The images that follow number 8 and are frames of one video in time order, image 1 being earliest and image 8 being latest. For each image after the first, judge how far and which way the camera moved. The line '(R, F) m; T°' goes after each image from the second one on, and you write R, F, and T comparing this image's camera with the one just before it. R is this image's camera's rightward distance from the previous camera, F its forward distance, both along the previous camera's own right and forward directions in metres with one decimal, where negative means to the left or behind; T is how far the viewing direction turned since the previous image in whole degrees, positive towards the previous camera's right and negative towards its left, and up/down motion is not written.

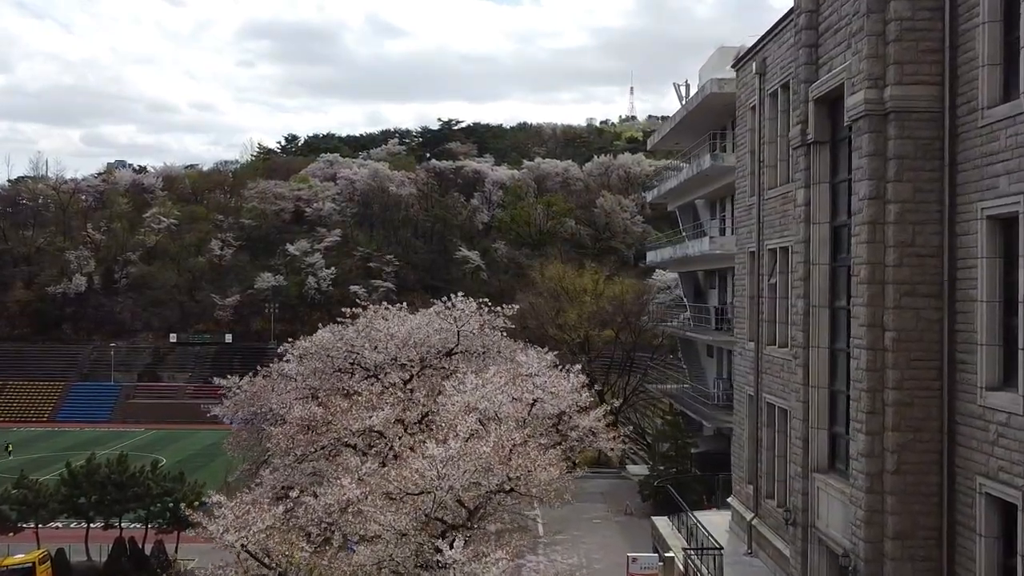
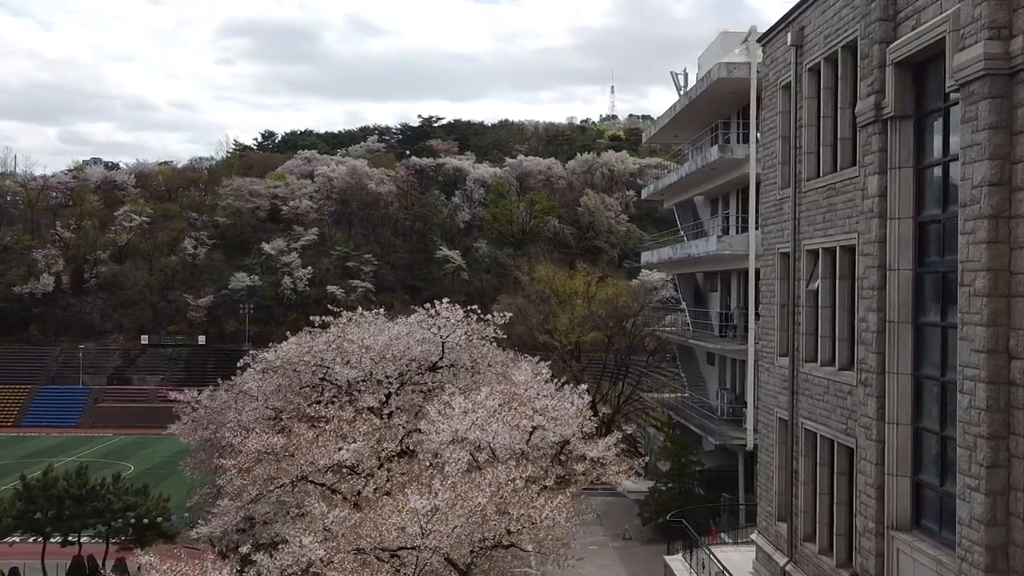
(-0.2, +2.1) m; +1°
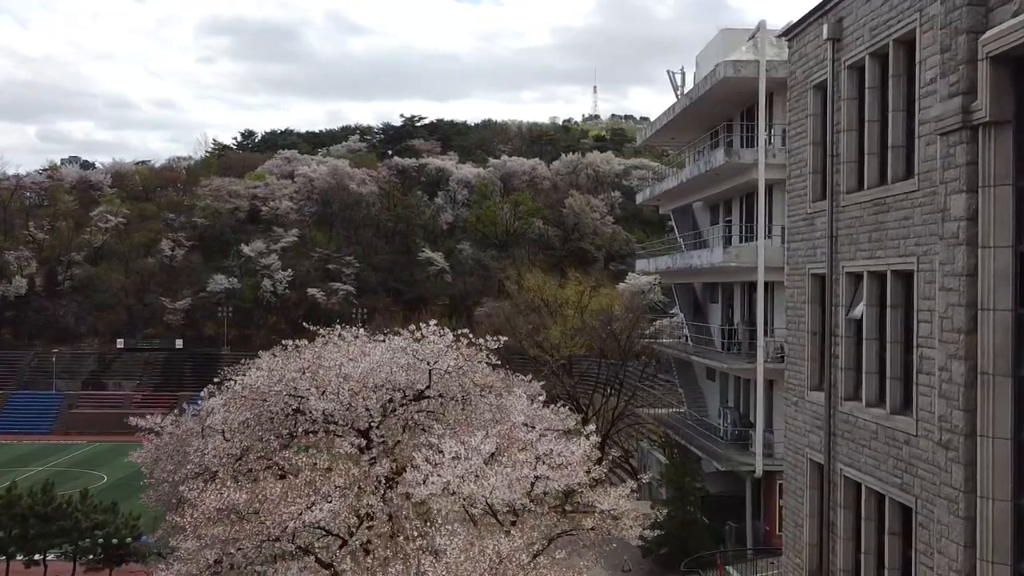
(-0.2, +1.5) m; +1°
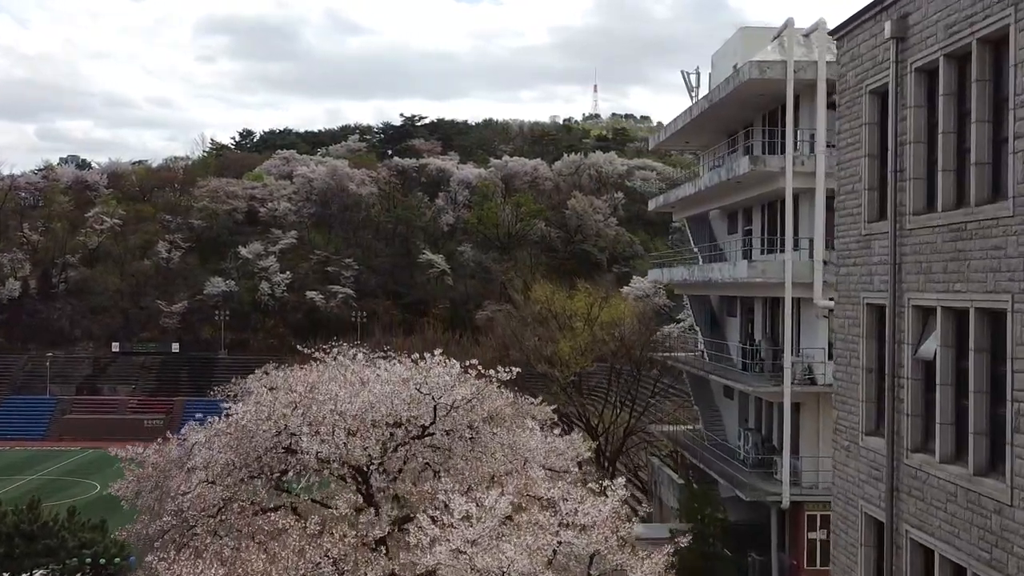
(-0.2, +1.3) m; 0°
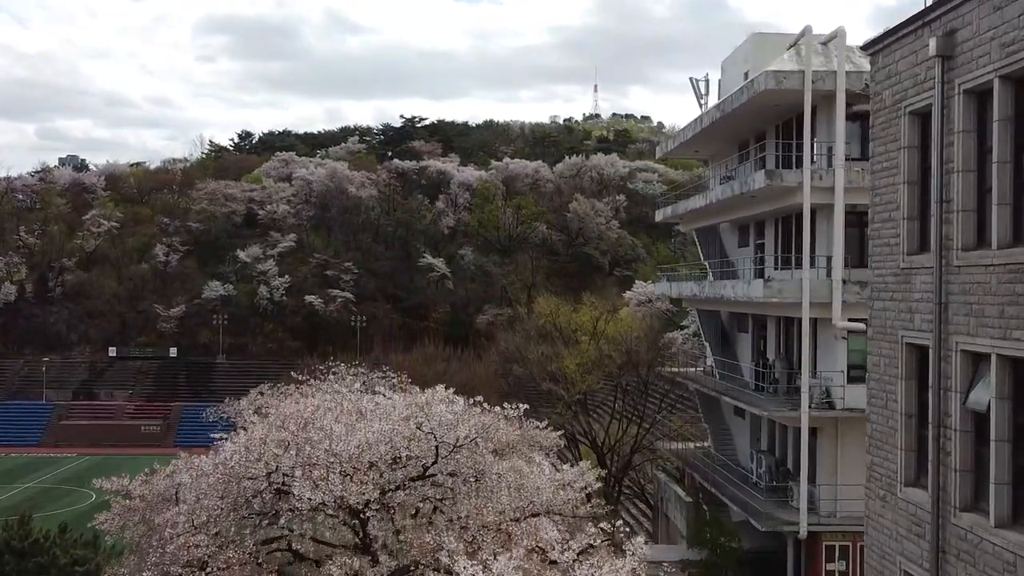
(-0.1, +0.8) m; 0°
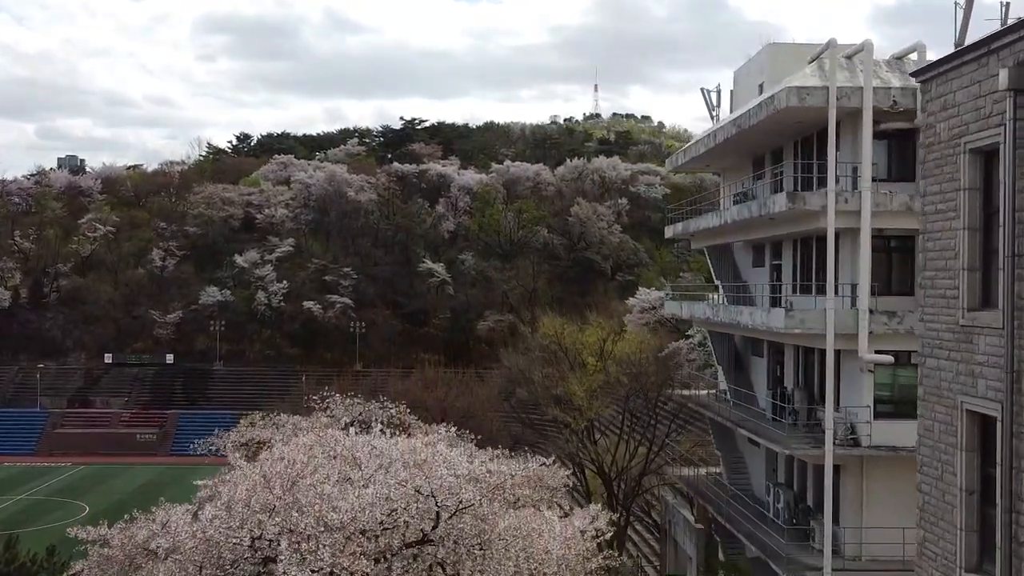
(-0.1, +1.1) m; 0°
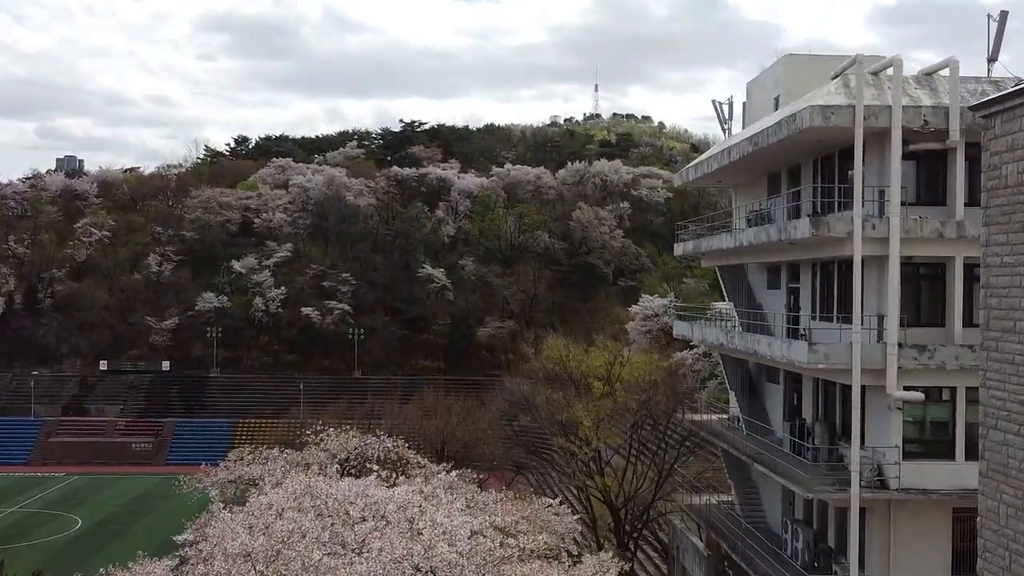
(-0.1, +1.0) m; 0°
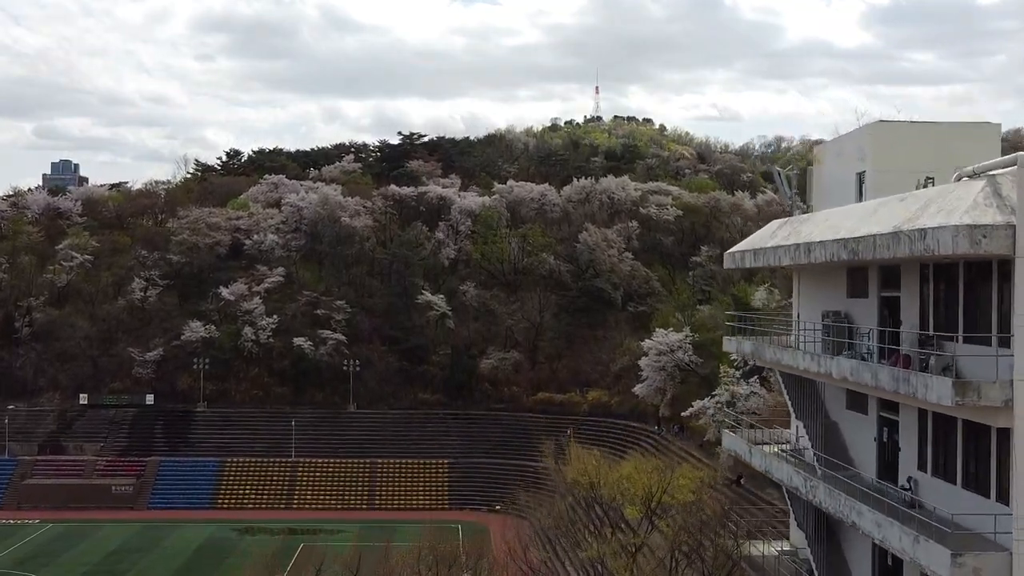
(-0.3, +4.2) m; 0°
